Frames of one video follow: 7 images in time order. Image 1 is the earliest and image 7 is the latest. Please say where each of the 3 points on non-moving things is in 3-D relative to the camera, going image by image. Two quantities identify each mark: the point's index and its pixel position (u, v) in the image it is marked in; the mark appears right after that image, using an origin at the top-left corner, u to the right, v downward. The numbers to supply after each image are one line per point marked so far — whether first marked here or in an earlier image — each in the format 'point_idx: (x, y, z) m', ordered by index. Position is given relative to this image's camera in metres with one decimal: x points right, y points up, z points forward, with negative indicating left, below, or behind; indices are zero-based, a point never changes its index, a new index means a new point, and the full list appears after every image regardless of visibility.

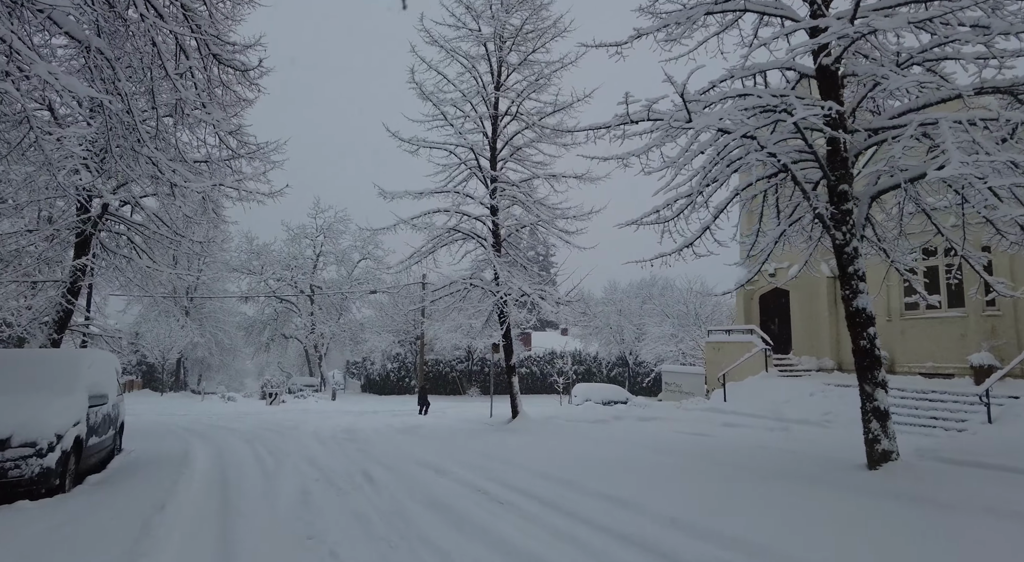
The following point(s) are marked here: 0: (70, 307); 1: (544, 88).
0: (-9.2, -0.6, +13.9) m
1: (+0.7, +4.3, +14.8) m
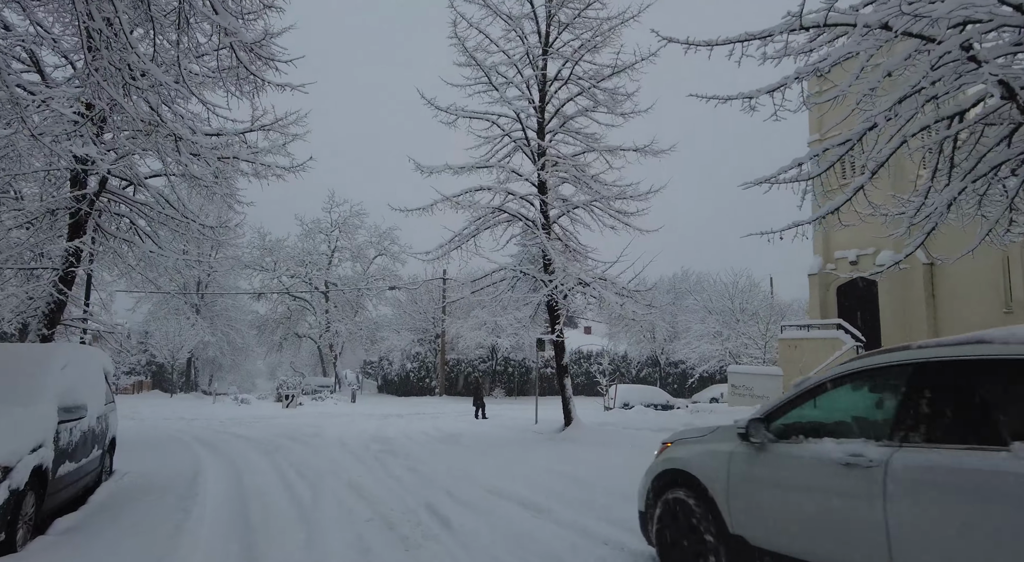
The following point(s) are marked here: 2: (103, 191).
0: (-8.2, -0.3, +12.1) m
1: (+1.8, +4.6, +13.0) m
2: (-7.4, +1.6, +12.0) m
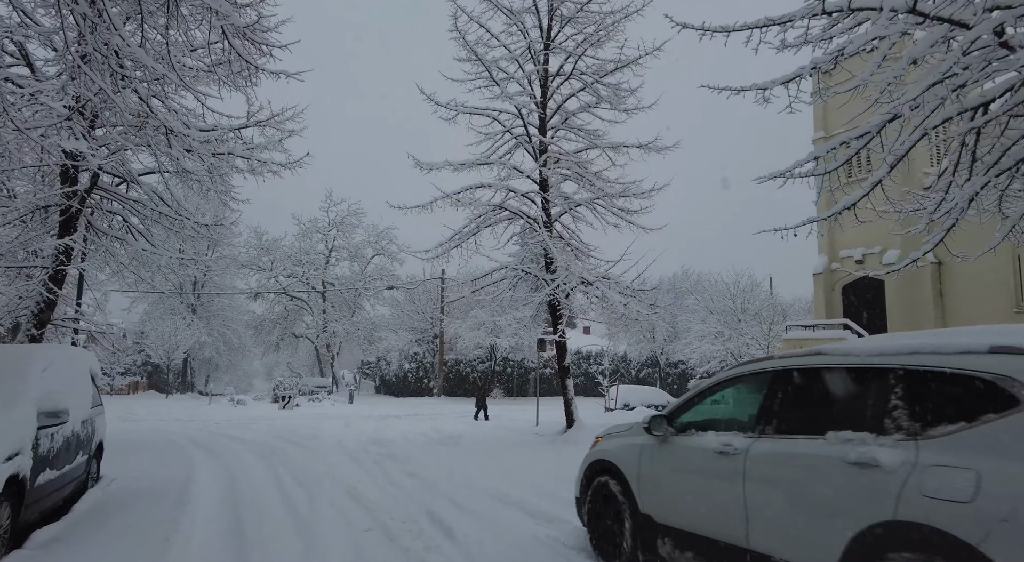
0: (-8.2, -0.3, +11.8) m
1: (+1.8, +4.6, +12.7) m
2: (-7.4, +1.7, +11.8) m
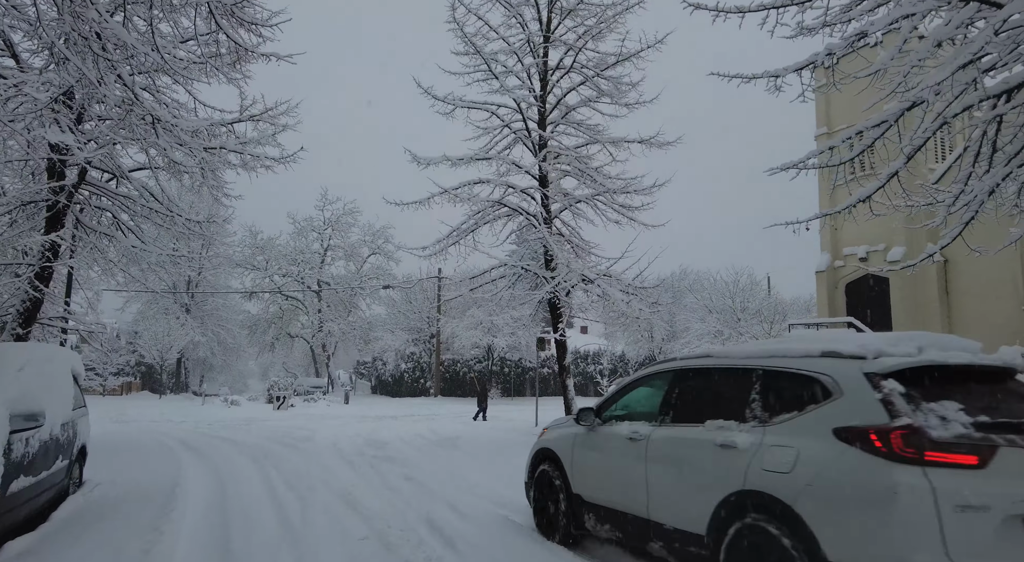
0: (-8.2, -0.3, +11.5) m
1: (+1.8, +4.6, +12.5) m
2: (-7.4, +1.7, +11.4) m
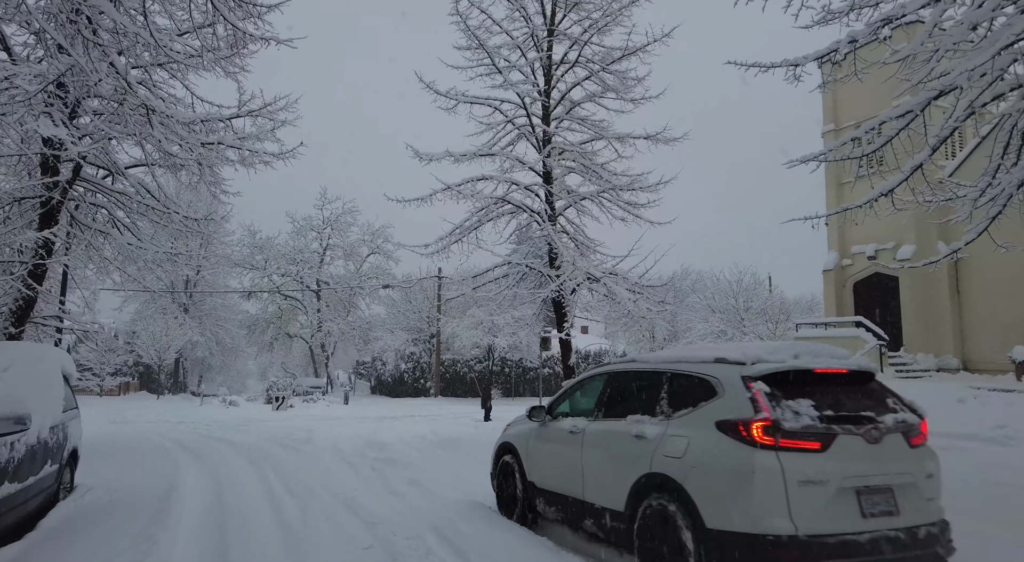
0: (-8.1, -0.2, +11.3) m
1: (+1.8, +4.7, +12.2) m
2: (-7.3, +1.7, +11.2) m
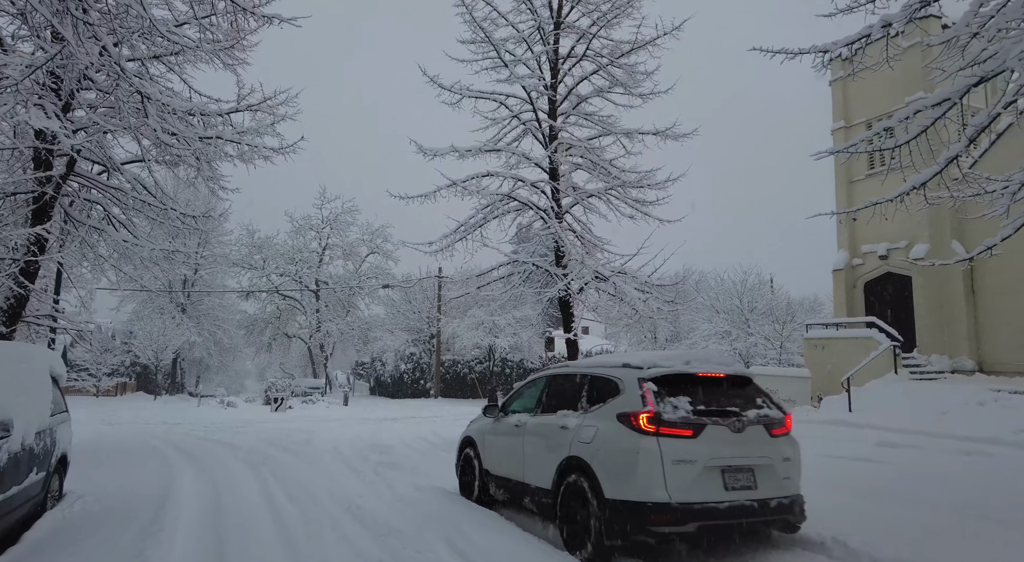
0: (-8.0, -0.2, +11.0) m
1: (+1.9, +4.7, +11.9) m
2: (-7.2, +1.8, +10.9) m
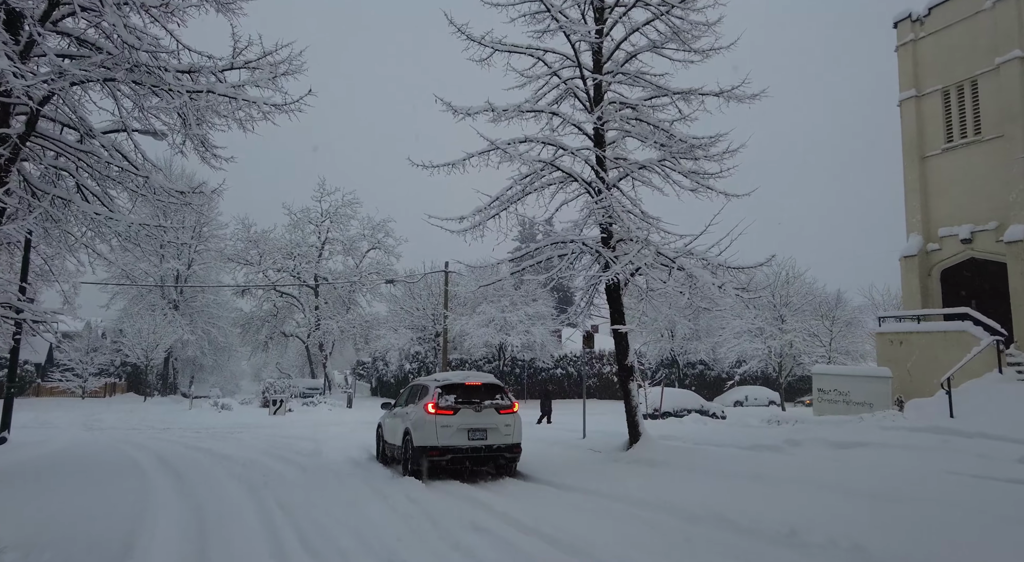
0: (-7.4, +0.1, +9.2) m
1: (+2.6, +4.9, +10.2) m
2: (-6.6, +2.0, +9.1) m
